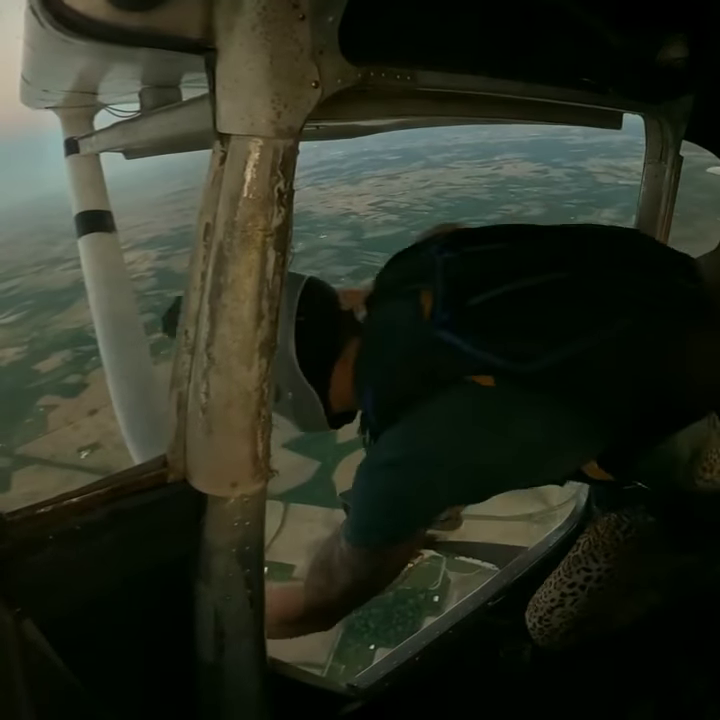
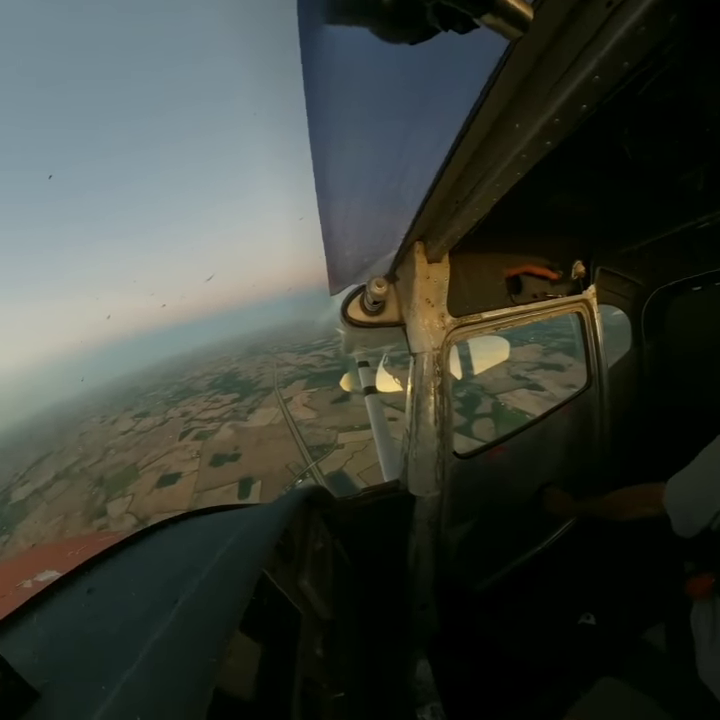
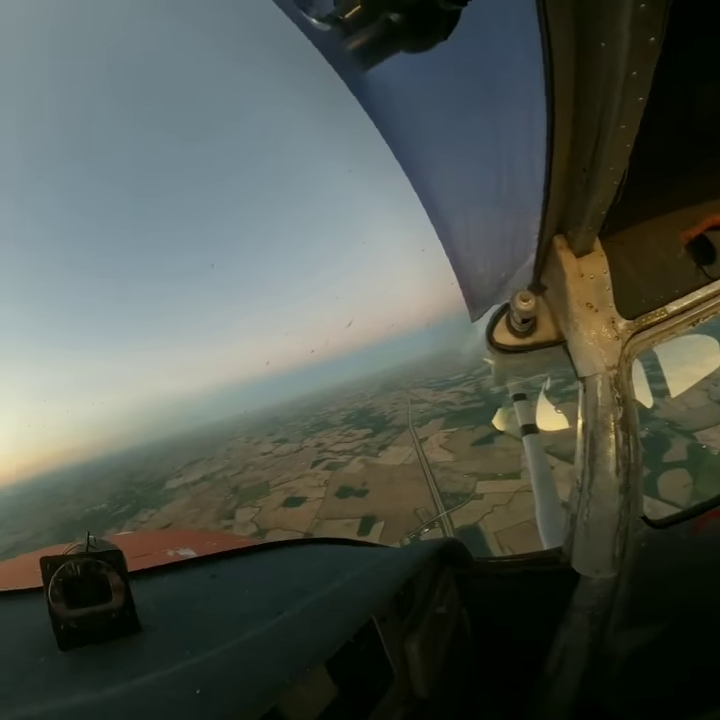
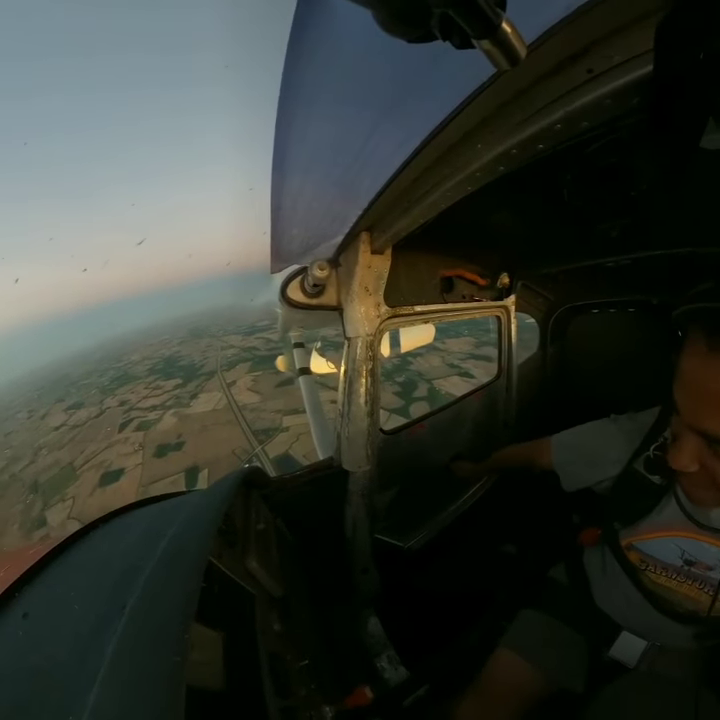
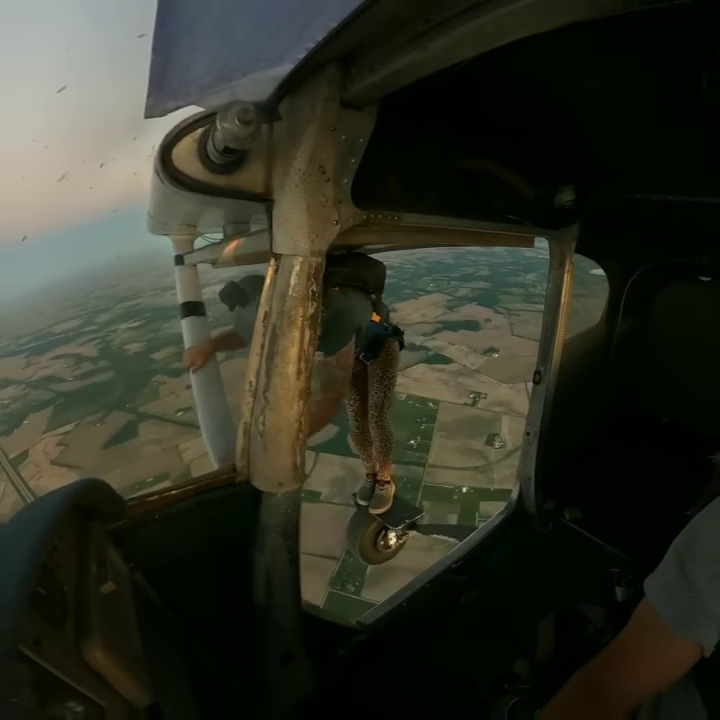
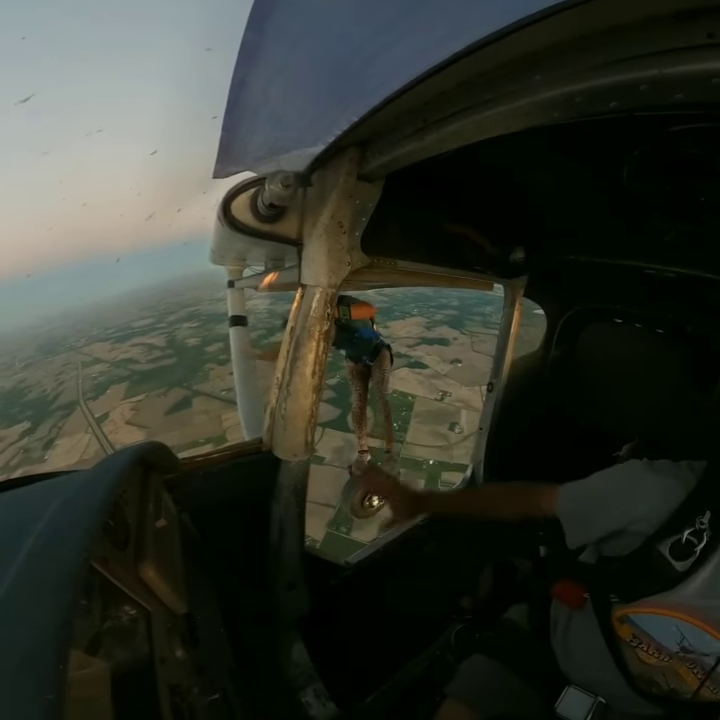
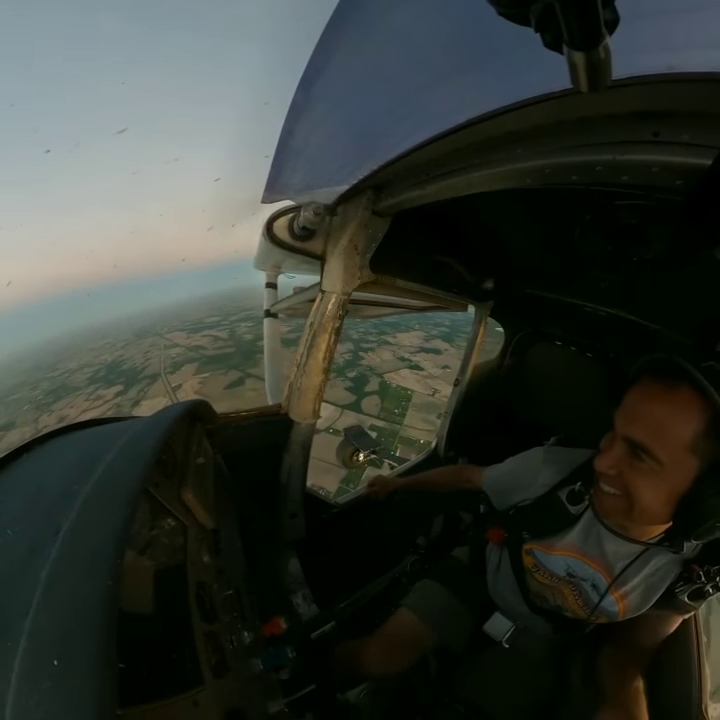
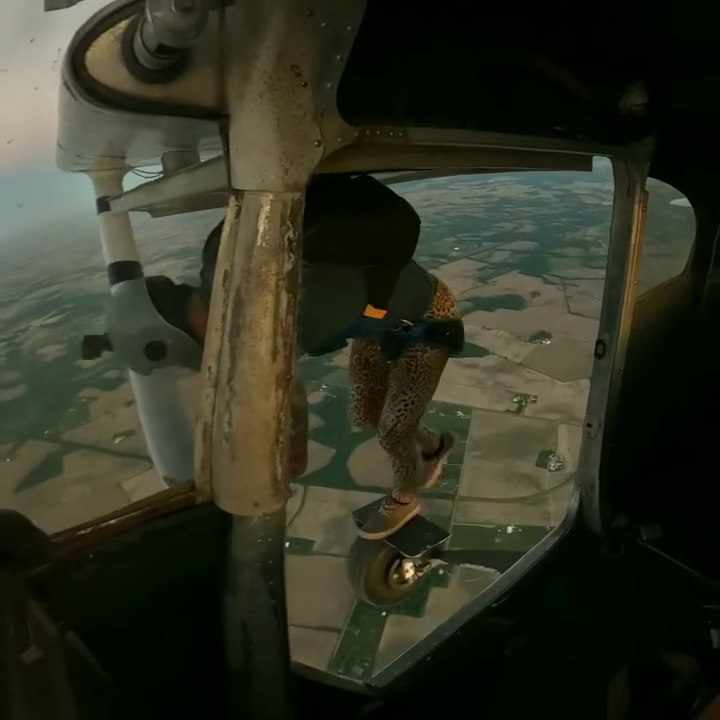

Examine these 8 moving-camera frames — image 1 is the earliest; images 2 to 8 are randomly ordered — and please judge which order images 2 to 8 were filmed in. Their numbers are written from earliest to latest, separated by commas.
8, 5, 6, 7, 4, 2, 3
